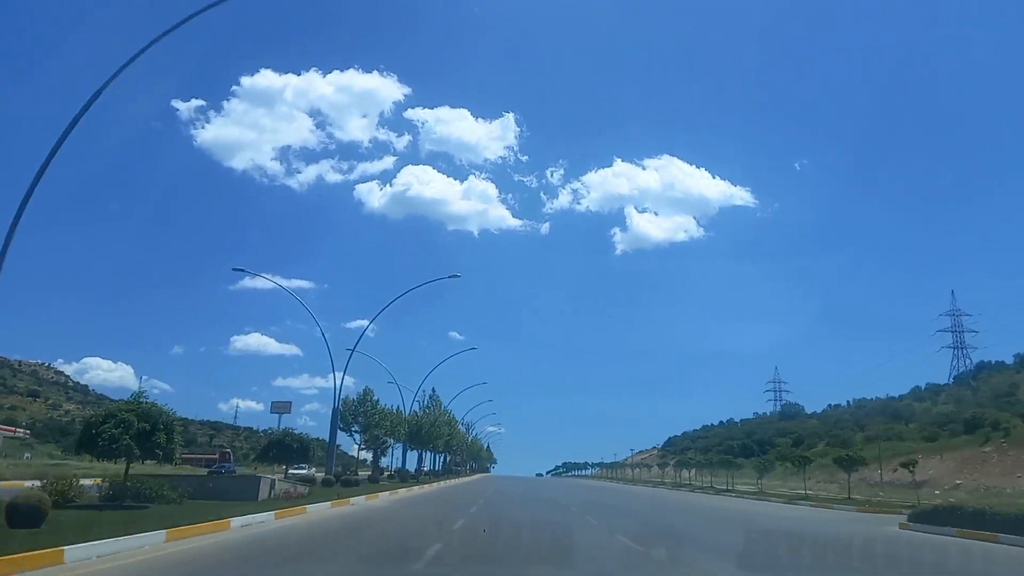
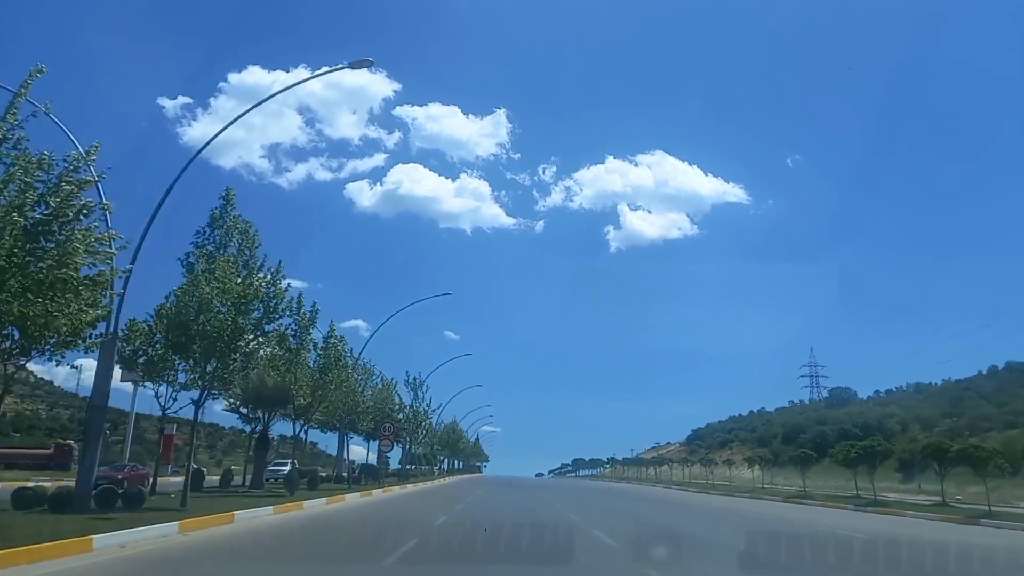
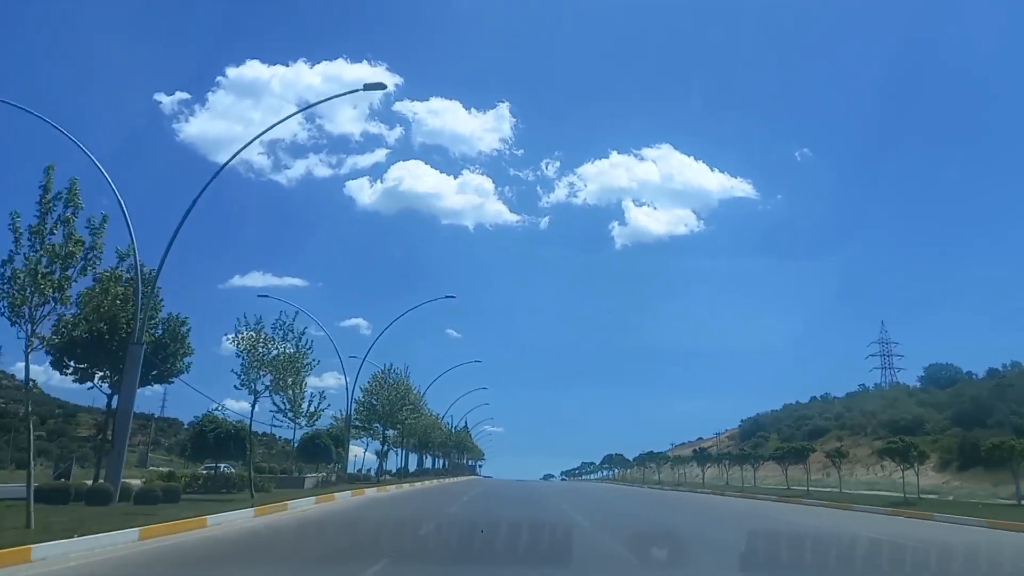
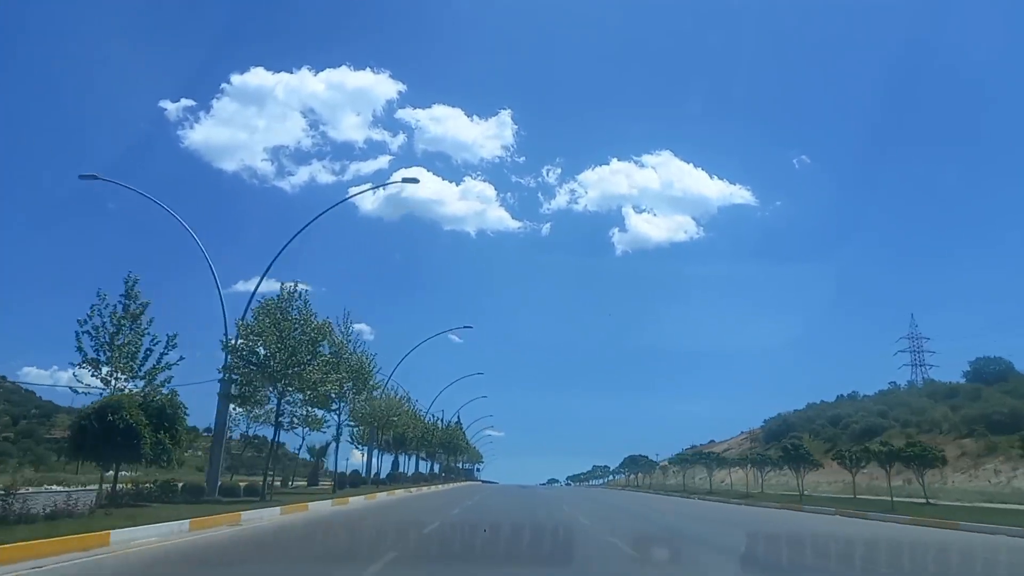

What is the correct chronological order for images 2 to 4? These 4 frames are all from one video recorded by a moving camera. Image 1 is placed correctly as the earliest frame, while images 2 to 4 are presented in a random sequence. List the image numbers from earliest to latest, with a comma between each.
2, 3, 4
